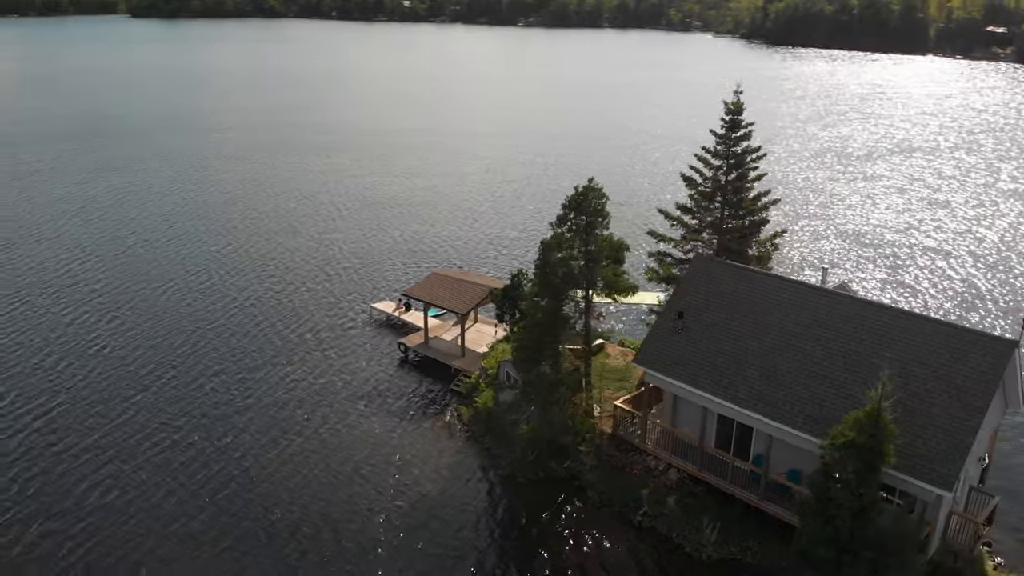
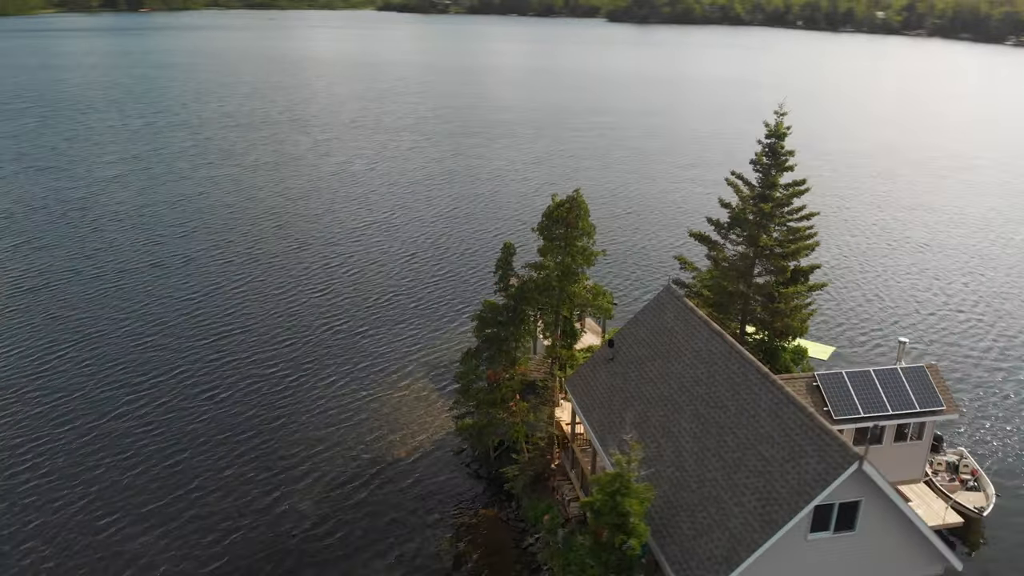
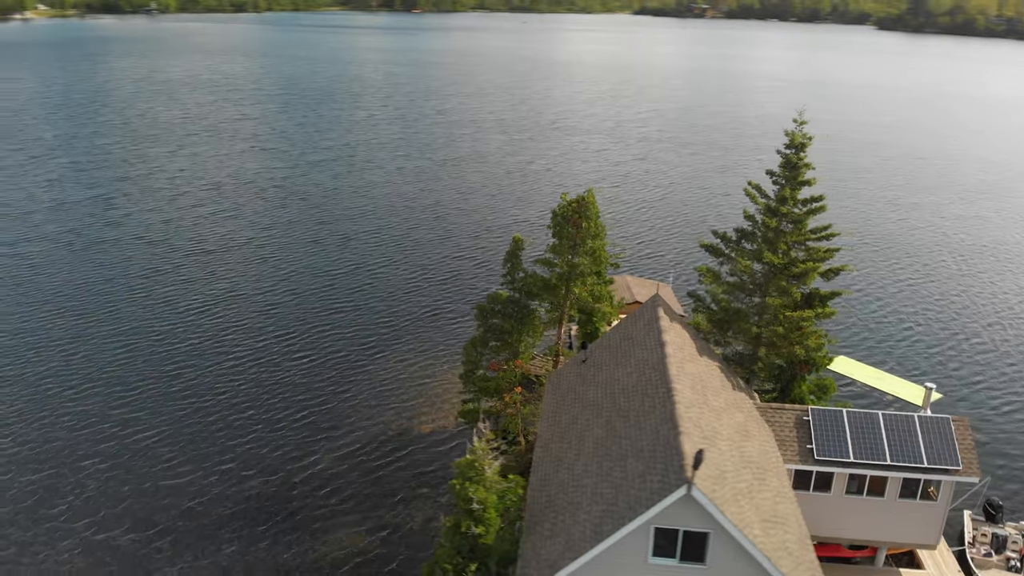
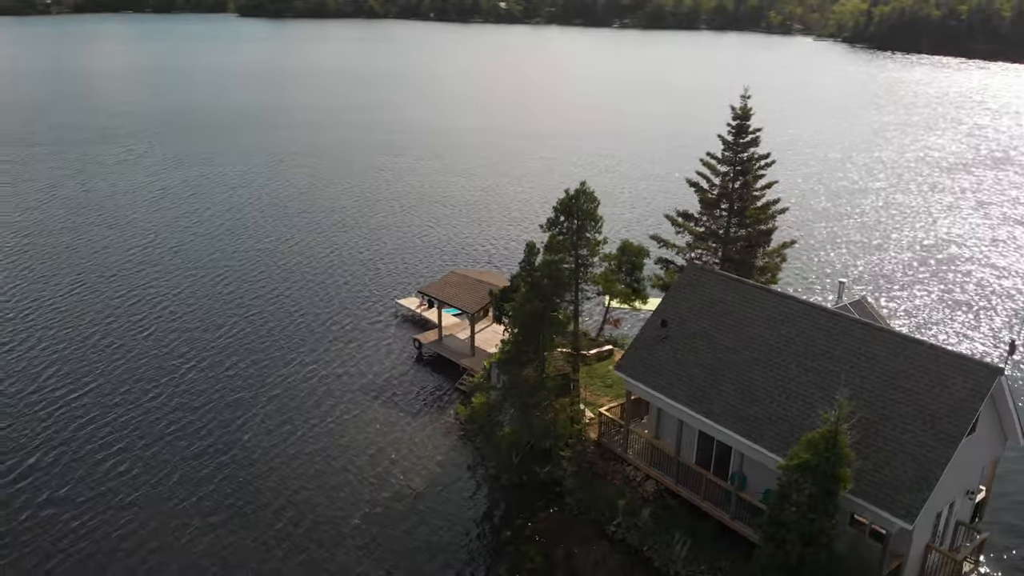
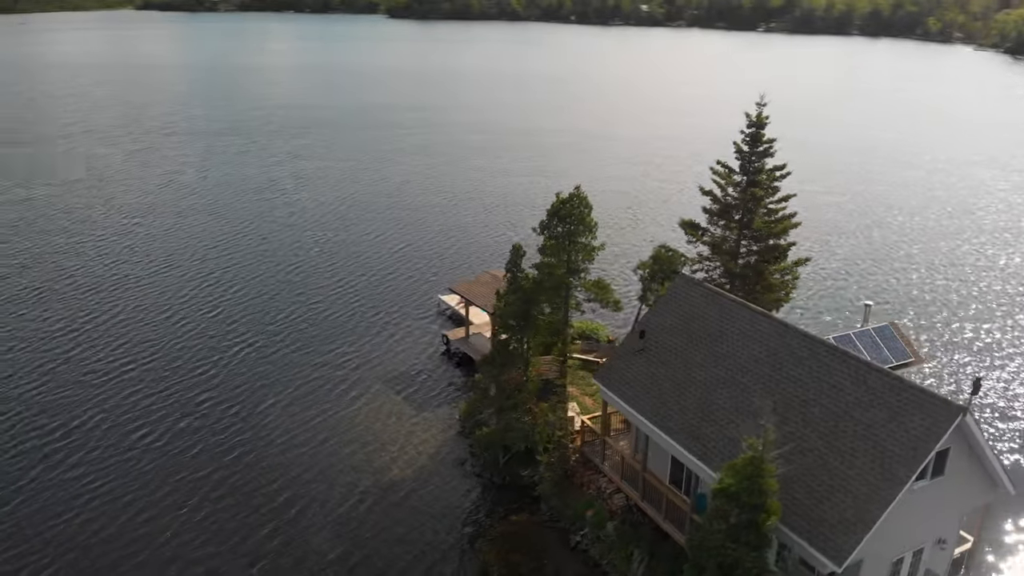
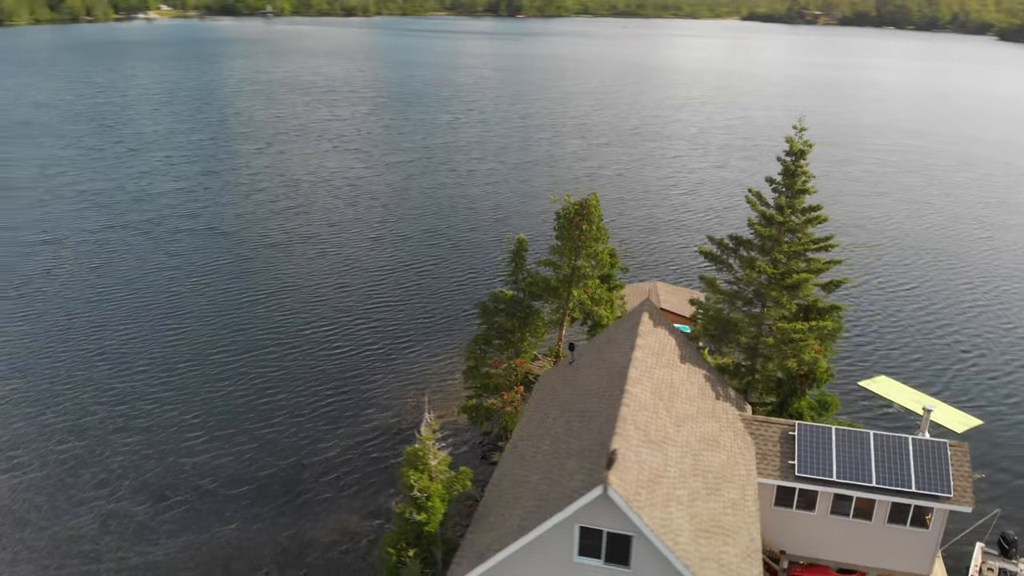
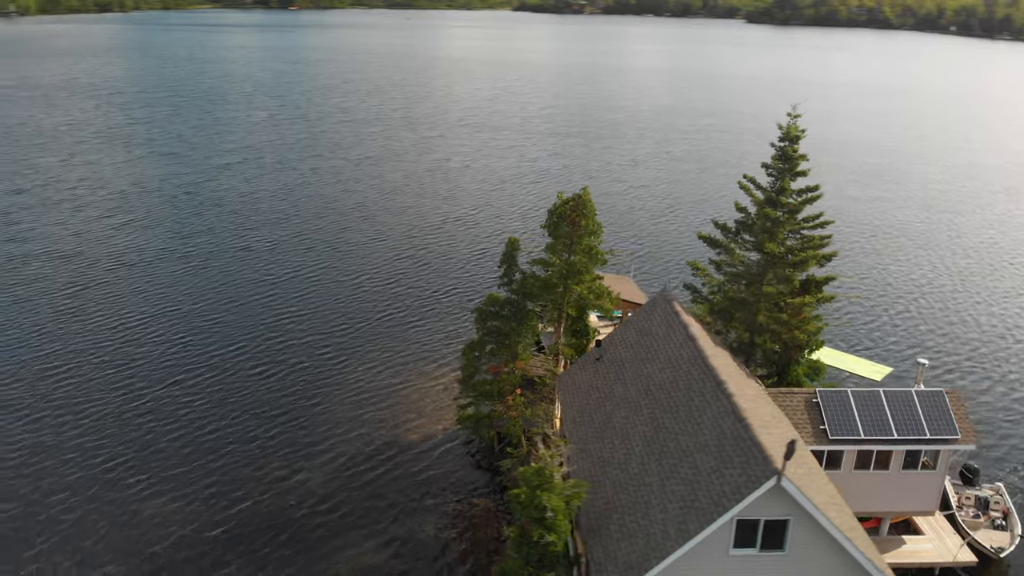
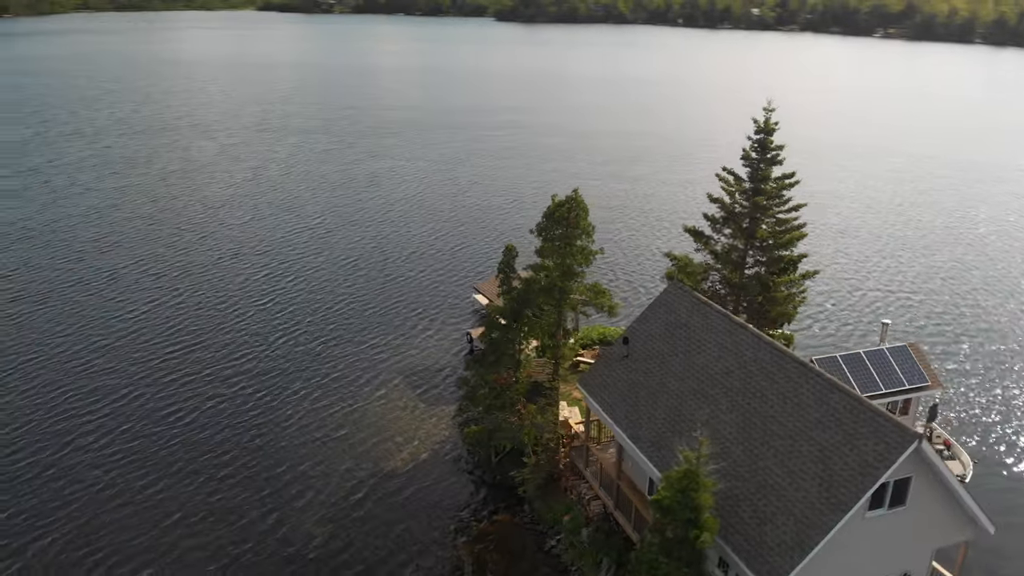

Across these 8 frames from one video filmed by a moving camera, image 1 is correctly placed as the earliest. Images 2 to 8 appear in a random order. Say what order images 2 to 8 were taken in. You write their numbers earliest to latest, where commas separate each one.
4, 5, 8, 2, 7, 3, 6
